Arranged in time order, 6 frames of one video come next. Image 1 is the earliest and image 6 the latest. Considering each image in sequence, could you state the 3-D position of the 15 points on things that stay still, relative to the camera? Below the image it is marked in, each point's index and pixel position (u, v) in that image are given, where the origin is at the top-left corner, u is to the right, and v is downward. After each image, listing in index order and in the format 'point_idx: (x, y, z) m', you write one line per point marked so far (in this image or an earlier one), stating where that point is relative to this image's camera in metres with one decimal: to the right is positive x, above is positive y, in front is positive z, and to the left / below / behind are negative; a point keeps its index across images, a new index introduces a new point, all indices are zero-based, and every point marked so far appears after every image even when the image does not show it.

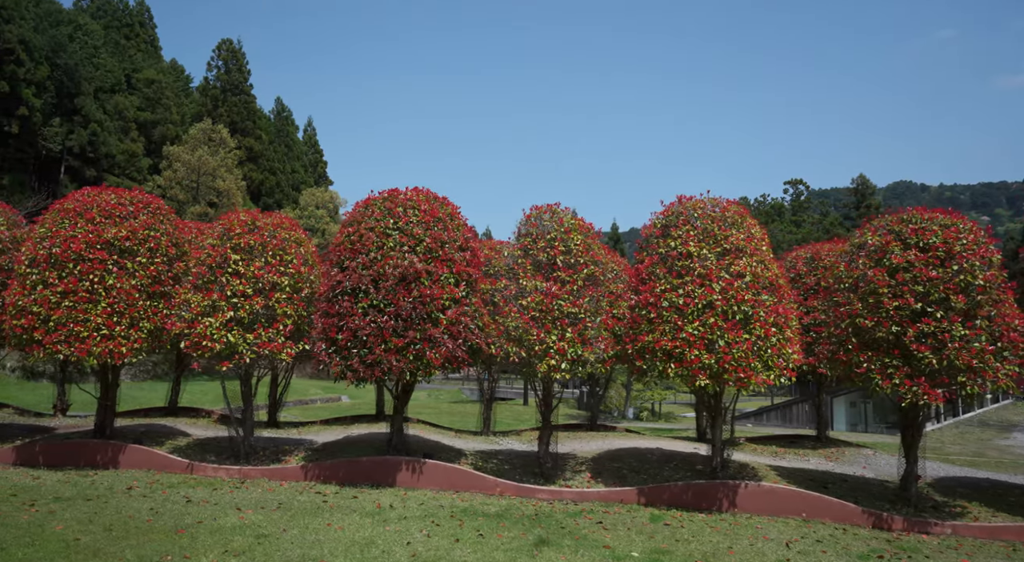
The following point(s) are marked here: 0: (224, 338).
0: (-6.8, -1.4, +15.6) m
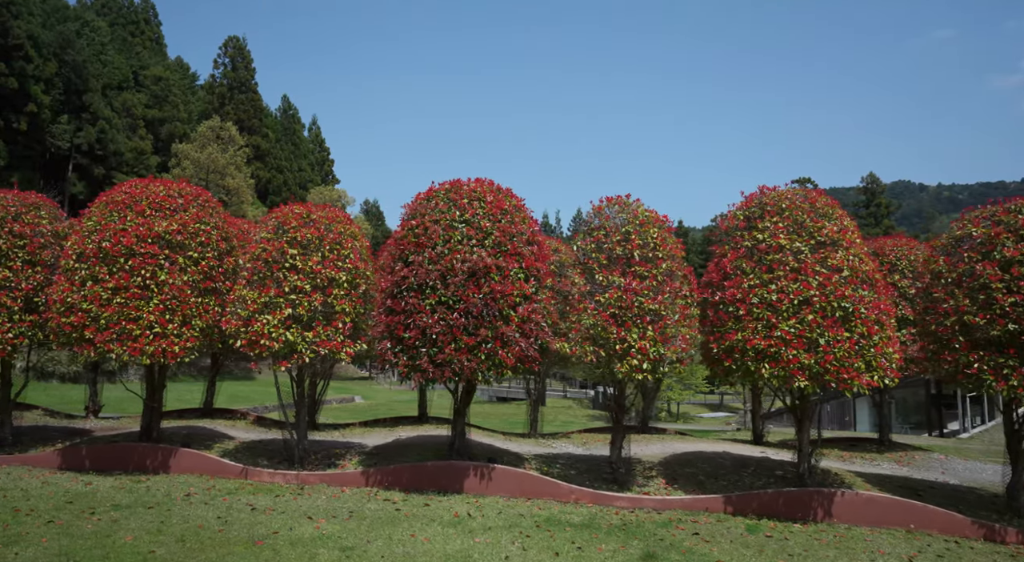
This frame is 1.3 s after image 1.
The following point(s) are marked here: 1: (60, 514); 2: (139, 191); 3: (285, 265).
0: (-5.2, -1.3, +14.8) m
1: (-8.2, -4.2, +12.0) m
2: (-9.1, +2.2, +16.0) m
3: (-5.3, +0.4, +15.5) m
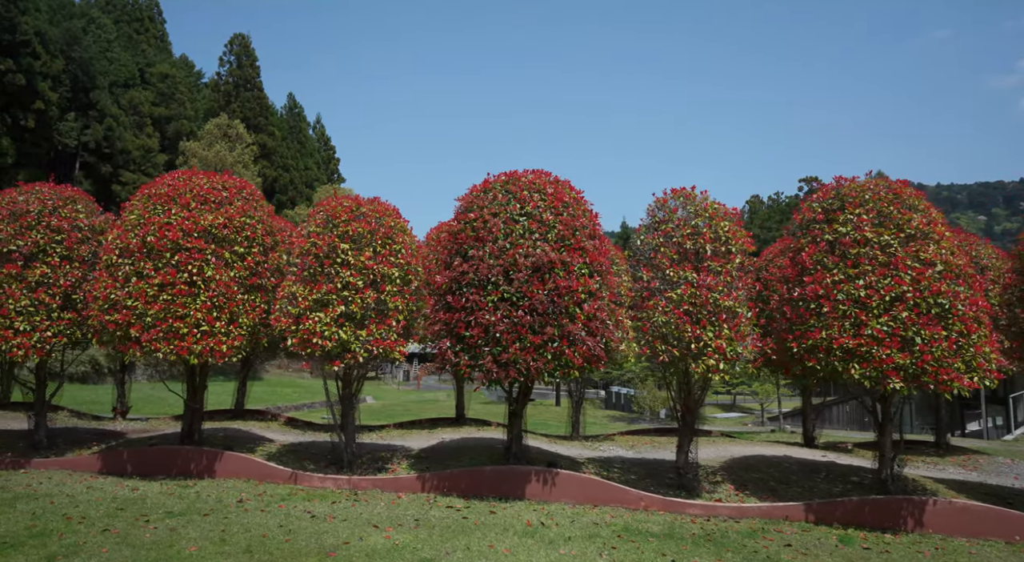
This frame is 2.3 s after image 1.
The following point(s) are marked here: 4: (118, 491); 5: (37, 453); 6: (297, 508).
0: (-3.8, -1.2, +14.2) m
1: (-6.9, -4.2, +11.4) m
2: (-7.7, +2.3, +15.3) m
3: (-3.9, +0.5, +14.8) m
4: (-8.0, -4.3, +13.4) m
5: (-11.6, -4.2, +16.0) m
6: (-4.2, -4.5, +12.9) m
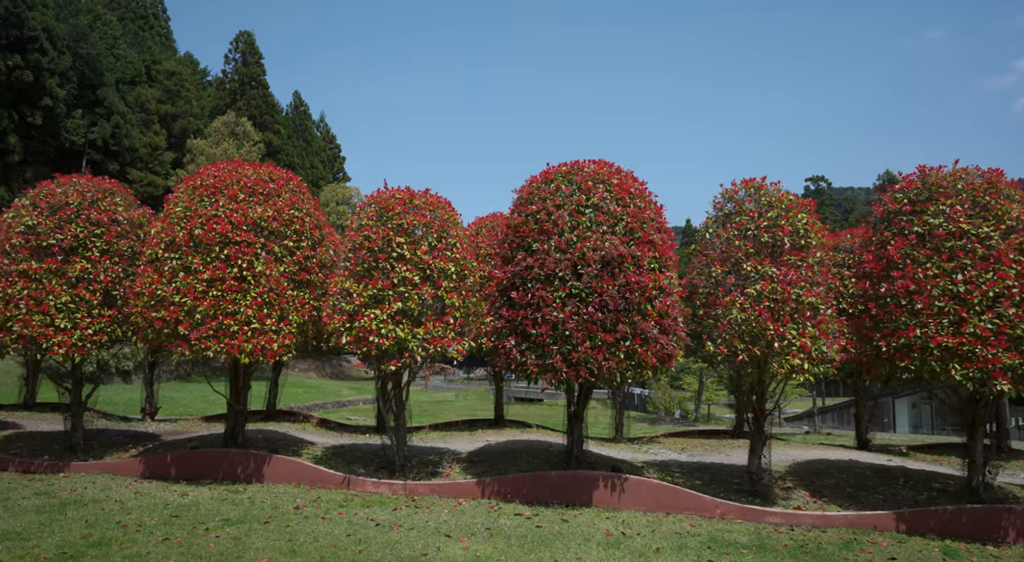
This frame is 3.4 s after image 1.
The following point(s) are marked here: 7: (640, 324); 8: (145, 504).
0: (-2.5, -1.1, +13.5) m
1: (-5.5, -4.1, +10.7) m
2: (-6.3, +2.4, +14.7) m
3: (-2.6, +0.5, +14.1) m
4: (-6.6, -4.2, +12.7) m
5: (-10.2, -4.1, +15.4) m
6: (-2.8, -4.4, +12.2) m
7: (+2.5, -0.8, +12.7) m
8: (-6.7, -4.1, +12.1) m
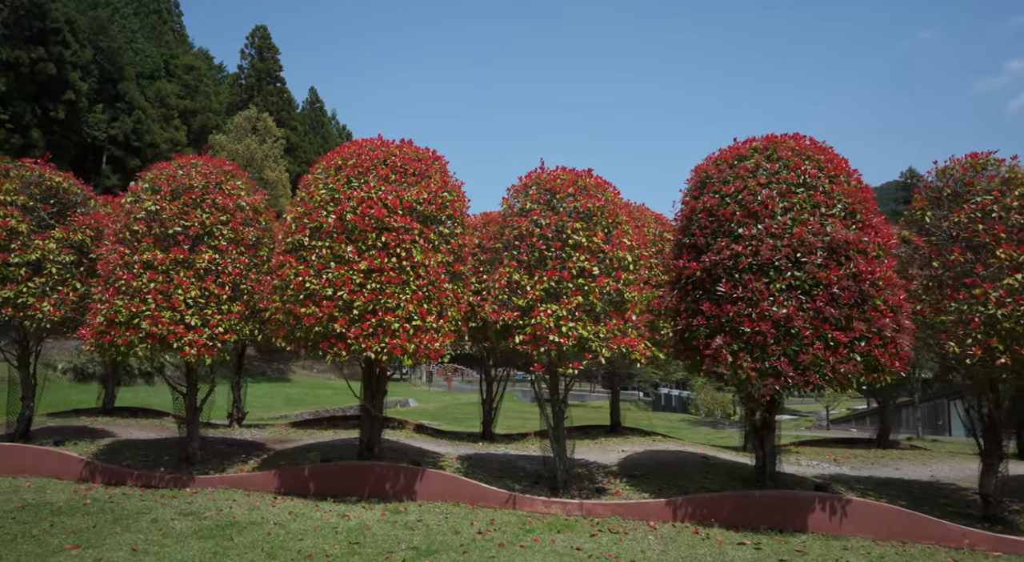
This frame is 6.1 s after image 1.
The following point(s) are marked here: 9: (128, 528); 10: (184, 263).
0: (+1.1, -0.9, +11.8) m
1: (-1.9, -3.9, +9.0) m
2: (-2.7, +2.5, +12.9) m
3: (+1.0, +0.7, +12.4) m
4: (-3.0, -4.0, +11.0) m
5: (-6.6, -3.9, +13.6) m
6: (+0.7, -4.2, +10.5) m
7: (+6.1, -0.7, +11.0) m
8: (-3.2, -3.9, +10.4) m
9: (-5.6, -3.6, +9.7) m
10: (-6.3, +0.4, +12.6) m
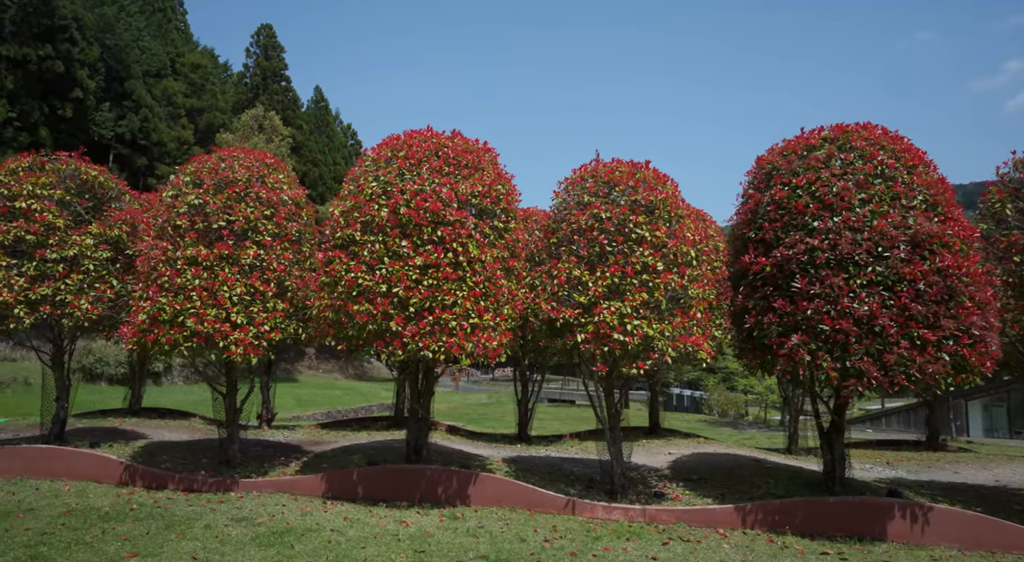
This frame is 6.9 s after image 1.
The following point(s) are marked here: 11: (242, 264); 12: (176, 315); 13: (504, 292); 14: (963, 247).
0: (+2.2, -0.8, +11.2) m
1: (-0.9, -3.8, +8.4) m
2: (-1.6, +2.6, +12.4) m
3: (+2.1, +0.8, +11.8) m
4: (-2.0, -3.9, +10.4) m
5: (-5.5, -3.8, +13.1) m
6: (+1.8, -4.1, +9.9) m
7: (+7.1, -0.6, +10.4) m
8: (-2.1, -3.8, +9.8) m
9: (-4.6, -3.5, +9.1) m
10: (-5.2, +0.5, +12.0) m
11: (-4.9, +0.3, +12.0) m
12: (-5.9, -0.6, +11.6) m
13: (-0.1, -0.2, +11.8) m
14: (+7.5, +0.5, +10.9) m
